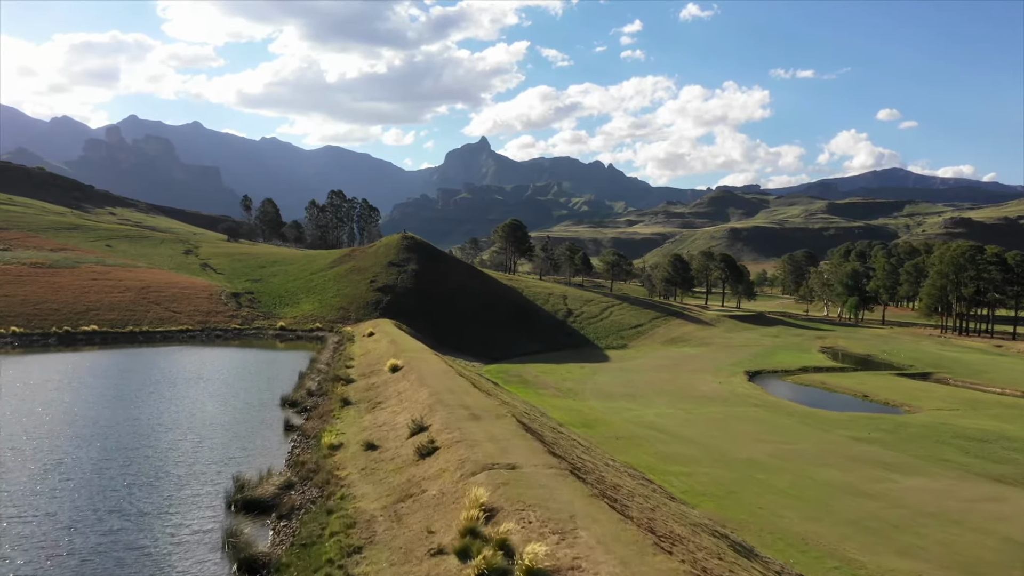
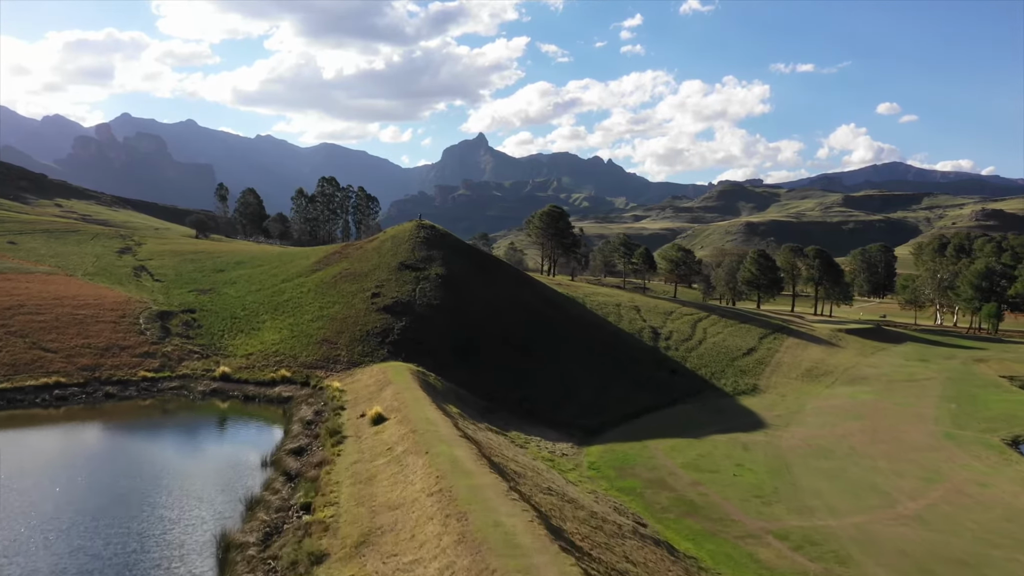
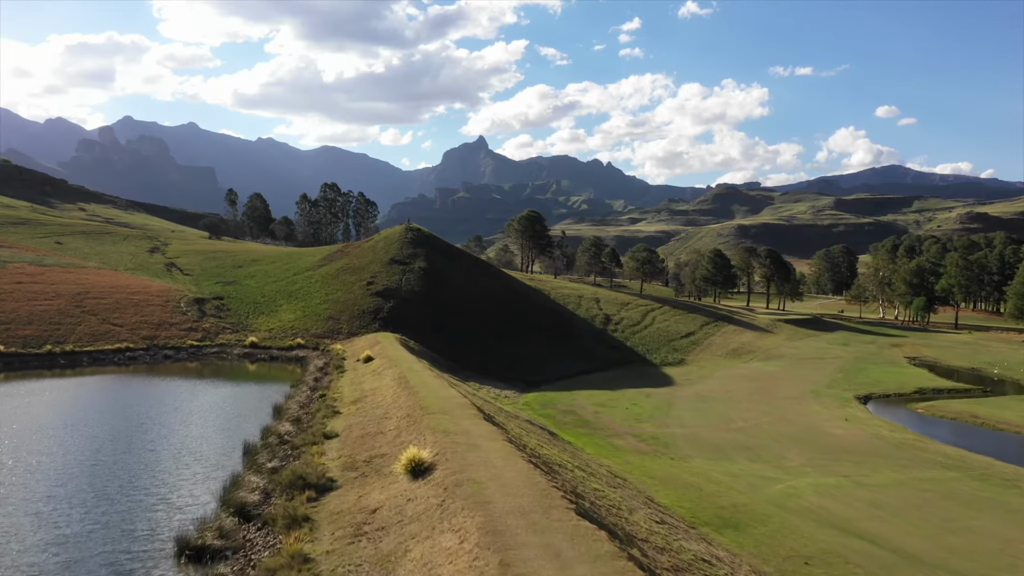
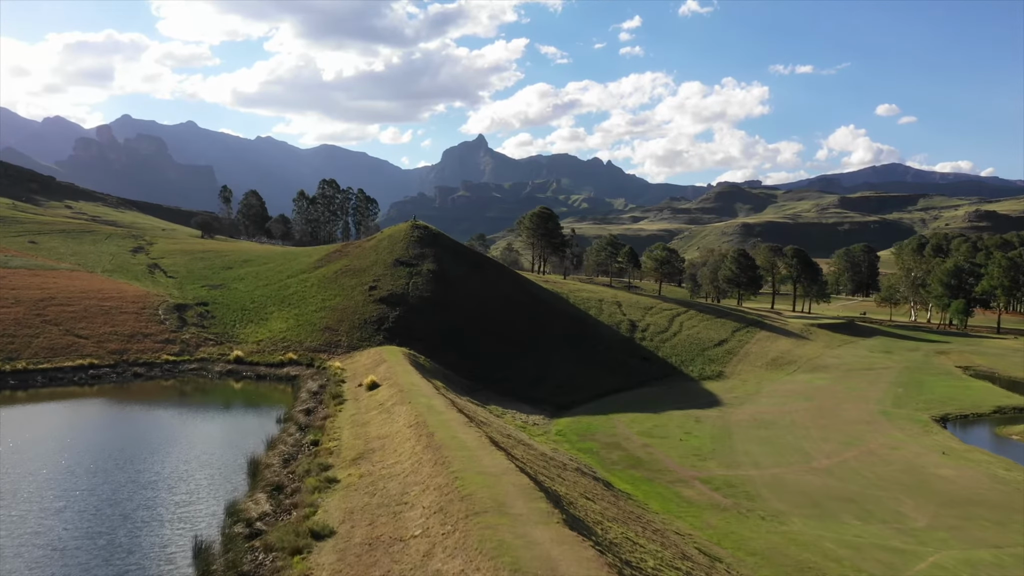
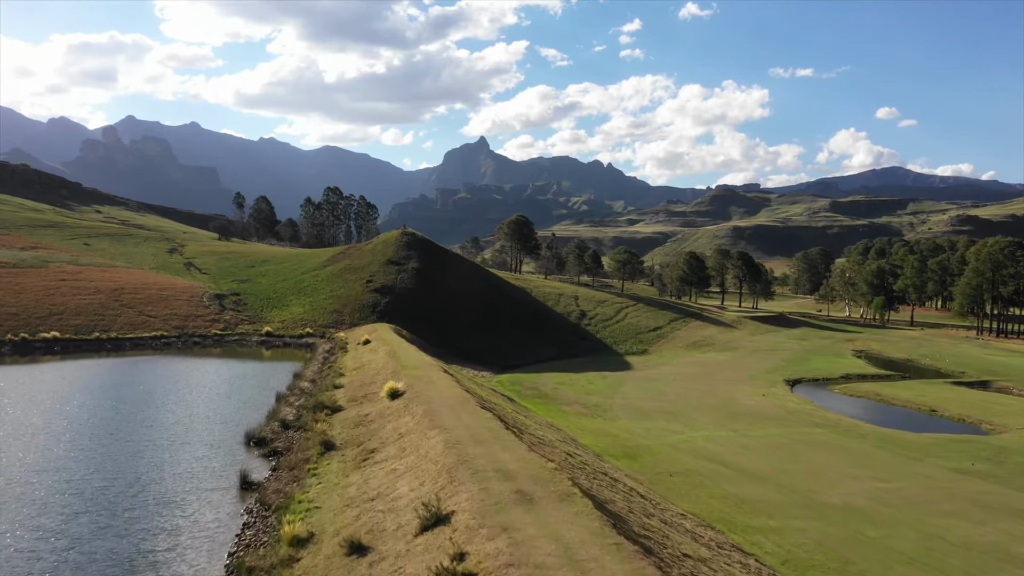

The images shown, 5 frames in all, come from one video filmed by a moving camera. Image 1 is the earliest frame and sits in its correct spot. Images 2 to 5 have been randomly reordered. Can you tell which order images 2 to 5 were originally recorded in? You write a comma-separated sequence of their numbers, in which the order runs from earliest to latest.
5, 3, 4, 2
